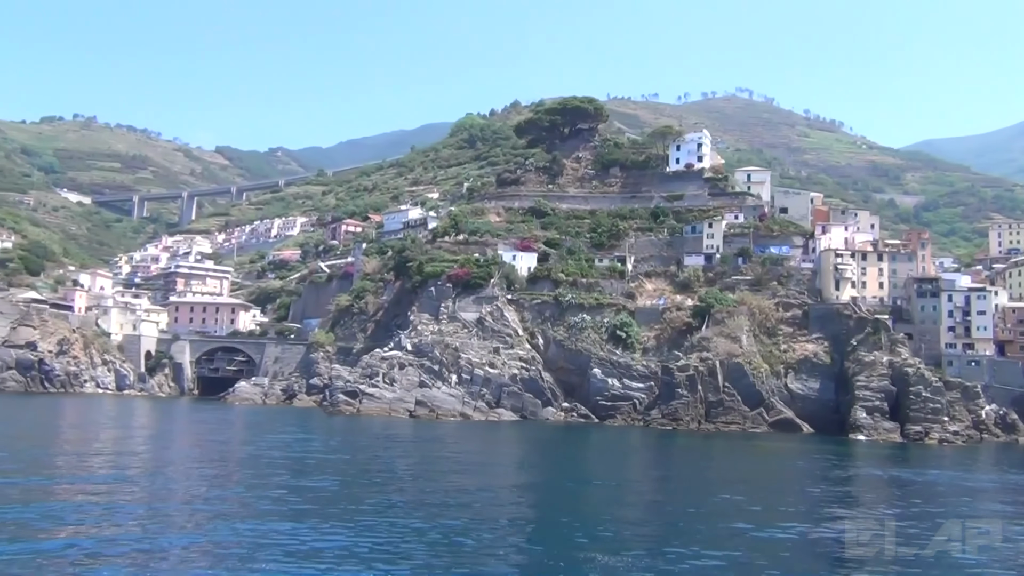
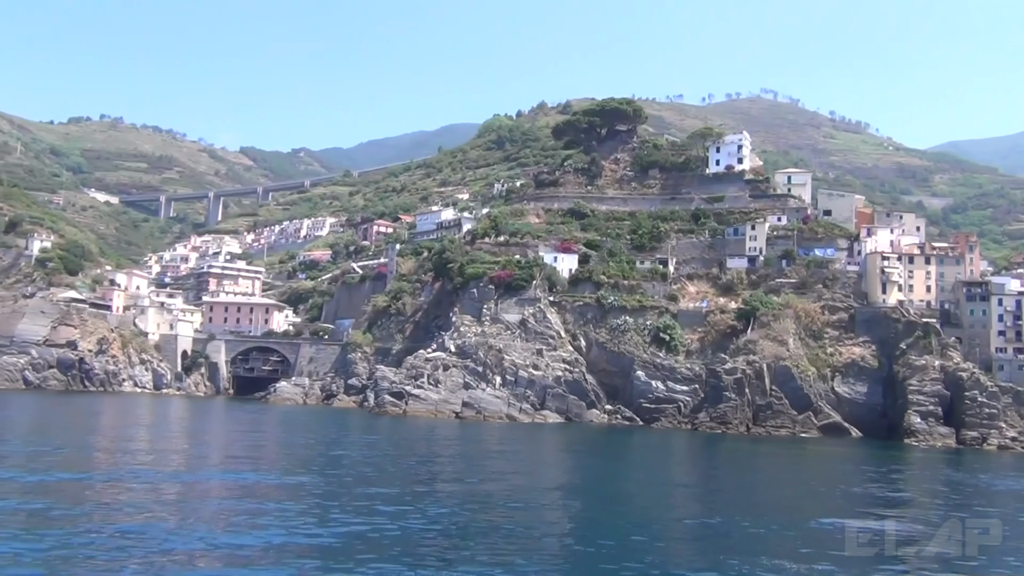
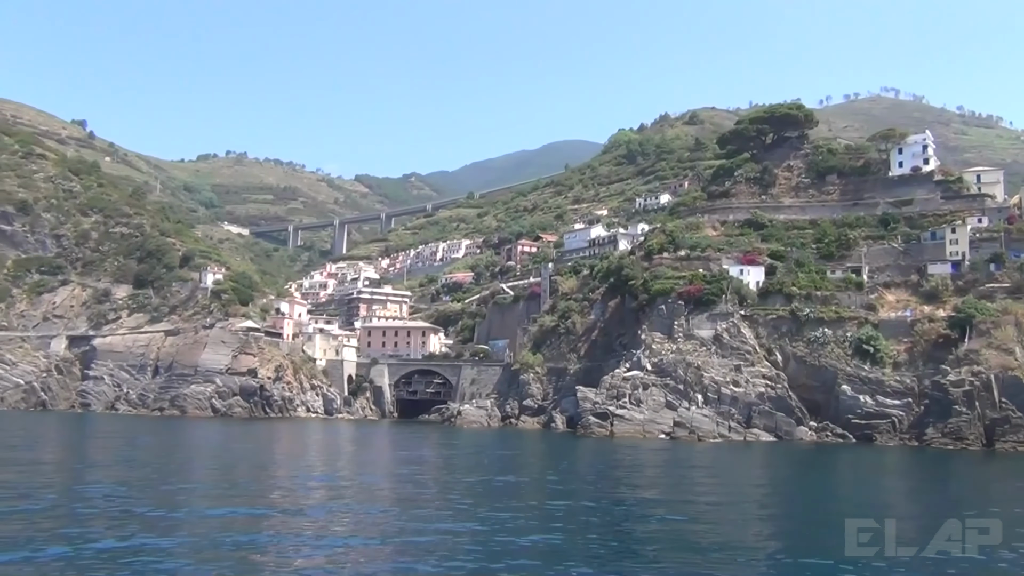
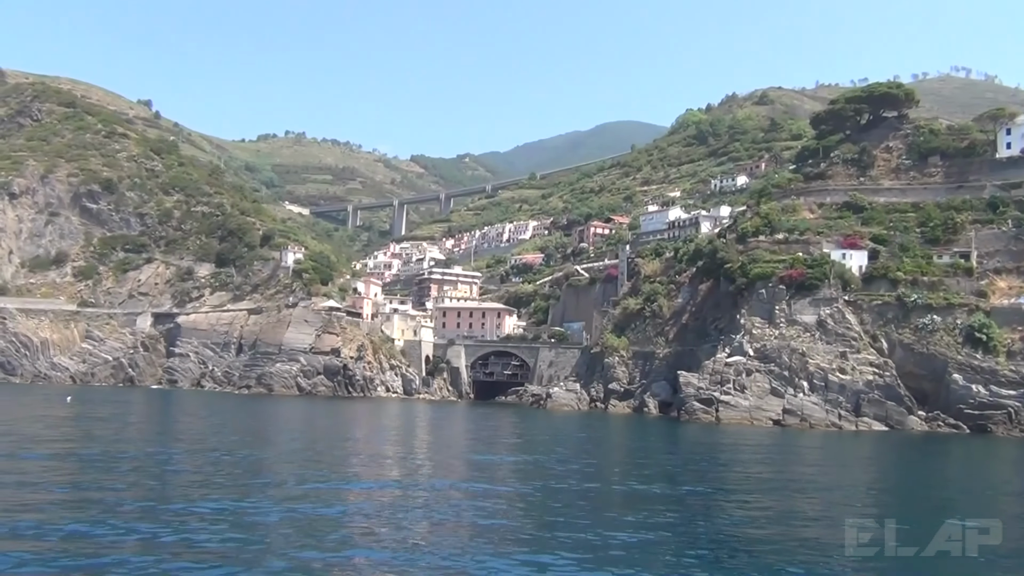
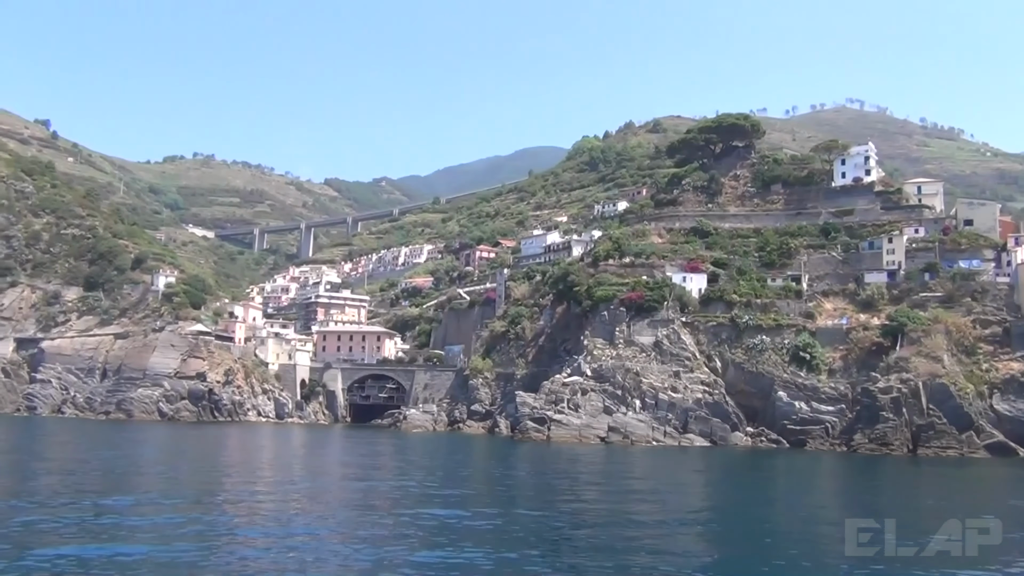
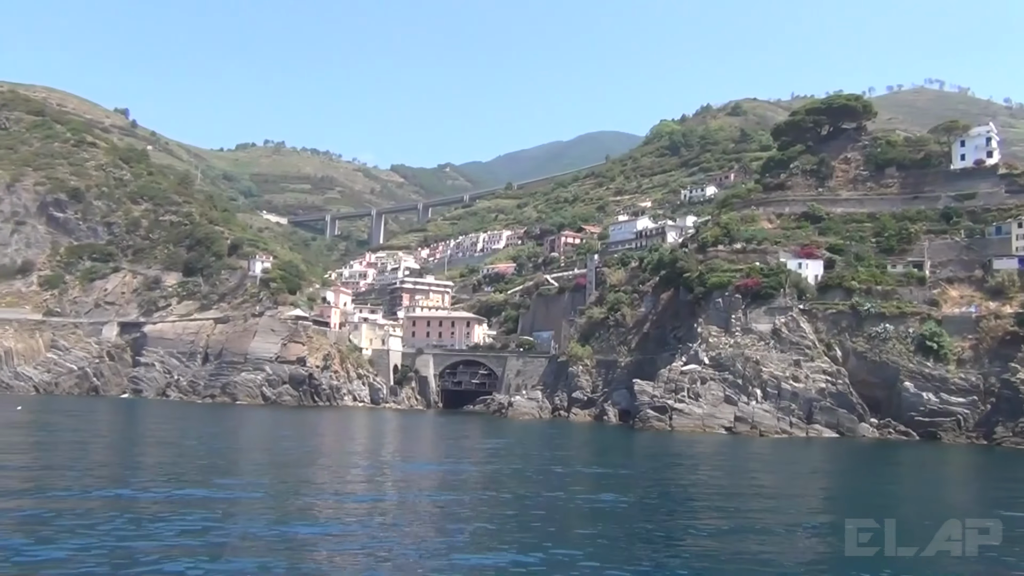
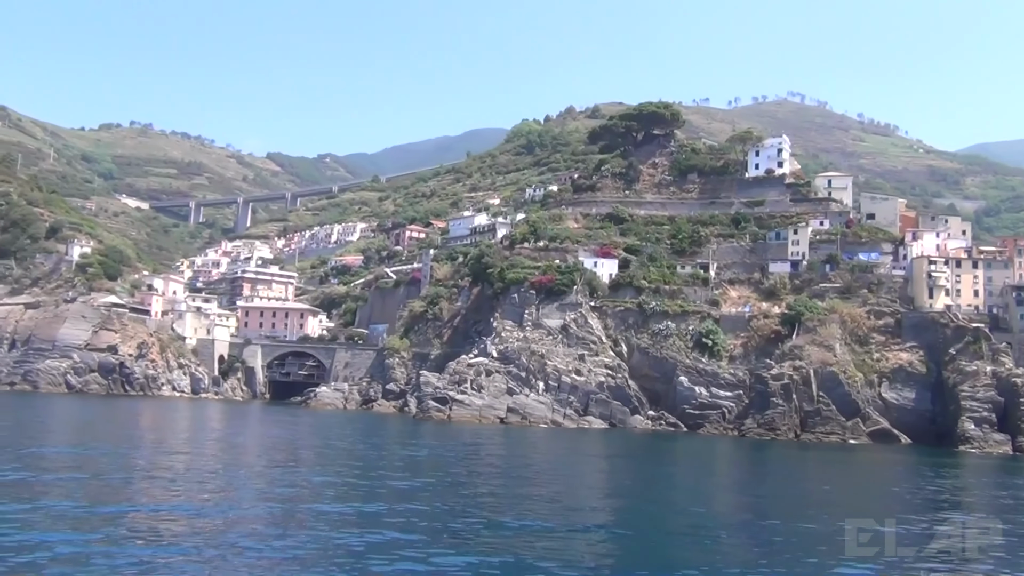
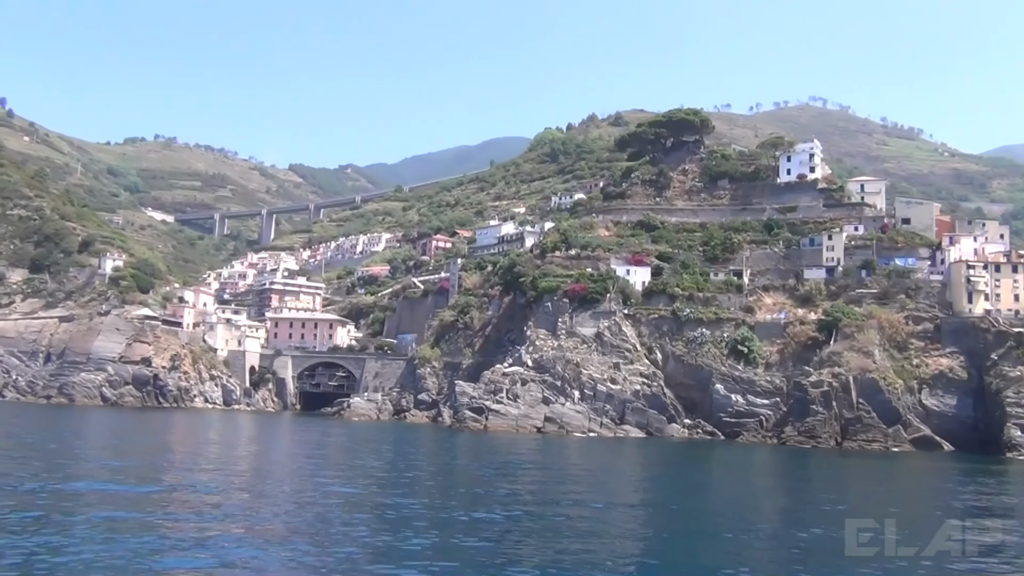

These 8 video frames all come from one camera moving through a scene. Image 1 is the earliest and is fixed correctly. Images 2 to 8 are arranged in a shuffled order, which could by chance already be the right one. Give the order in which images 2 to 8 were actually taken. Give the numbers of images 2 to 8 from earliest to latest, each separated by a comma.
2, 7, 8, 5, 3, 6, 4
